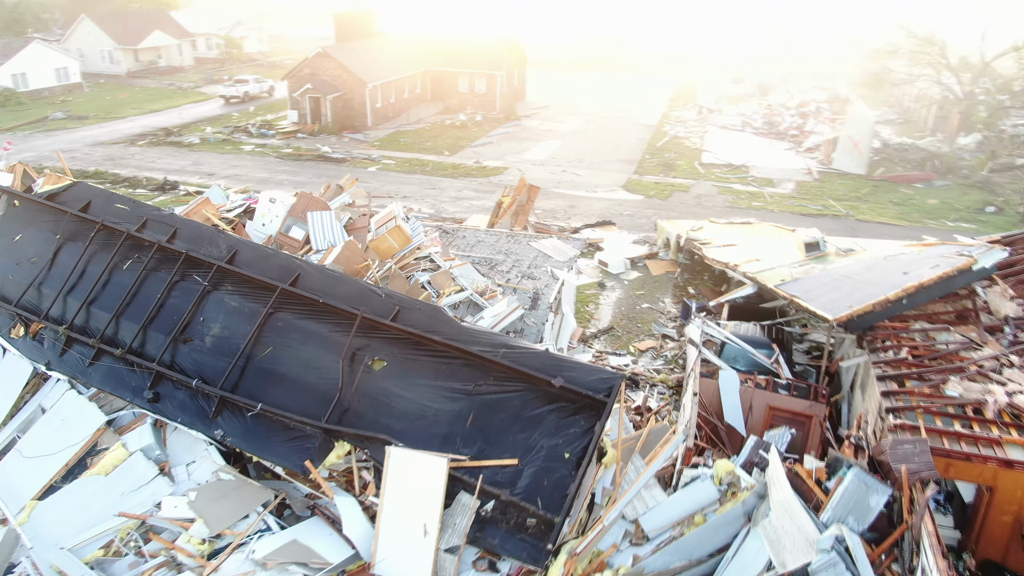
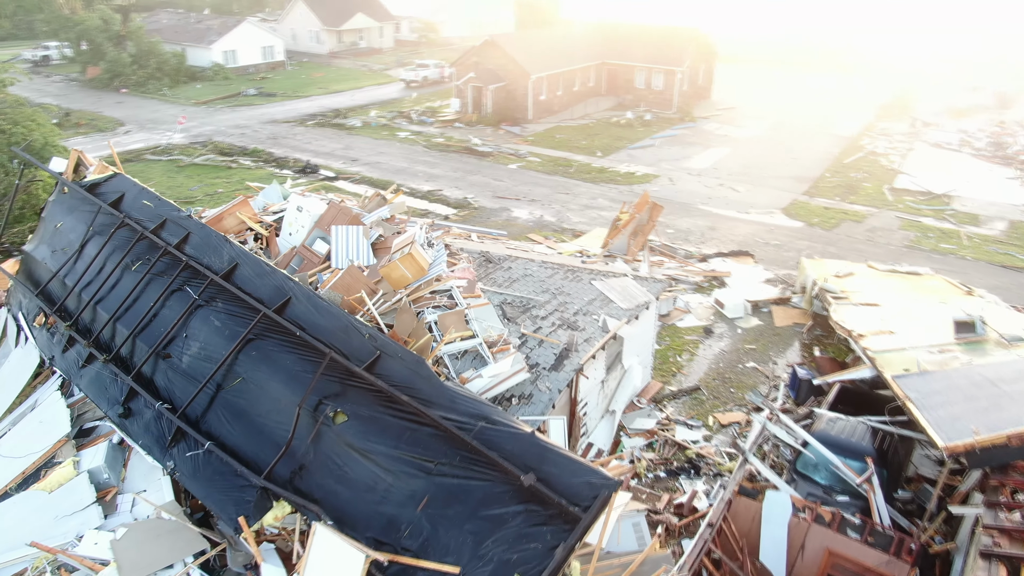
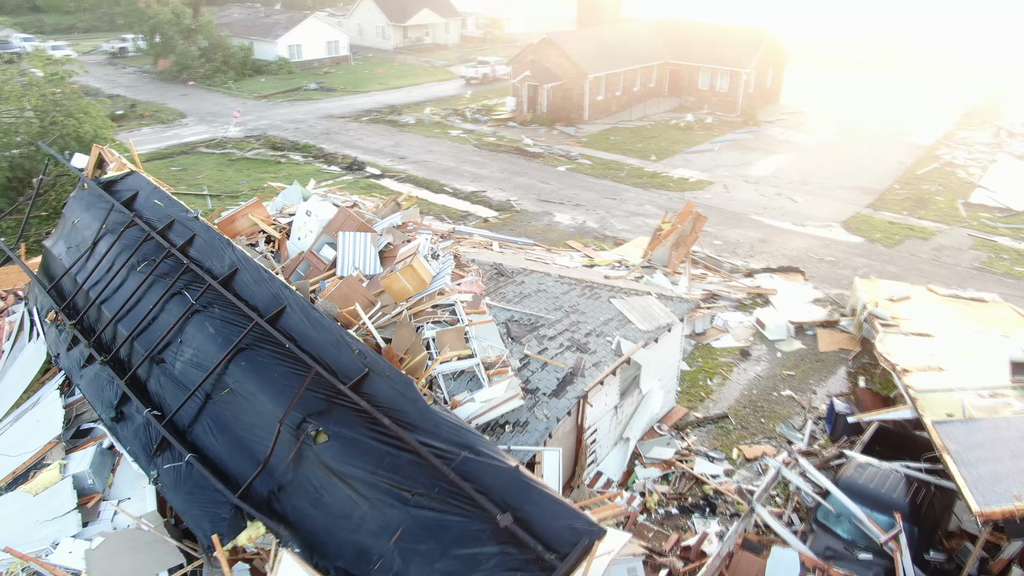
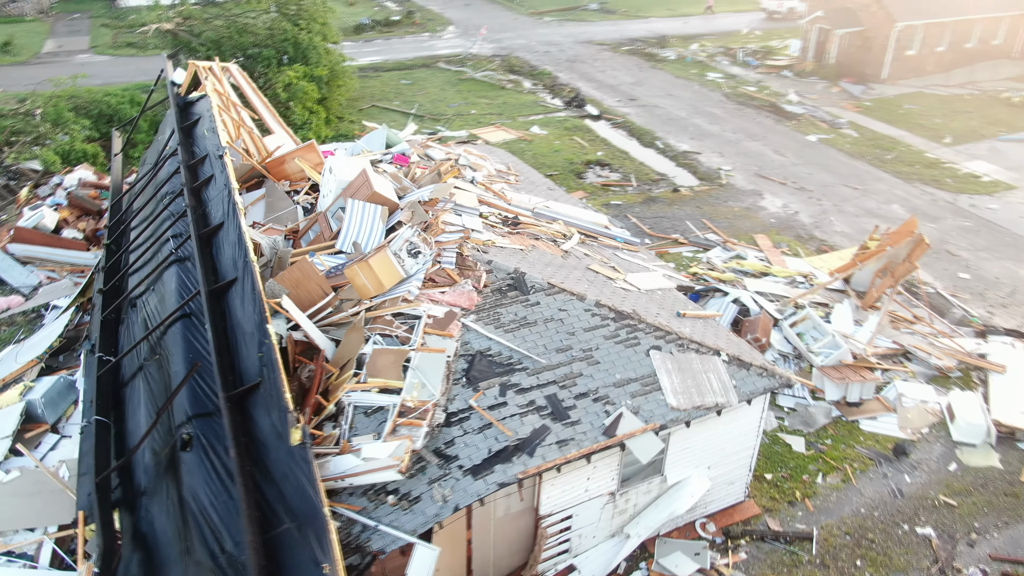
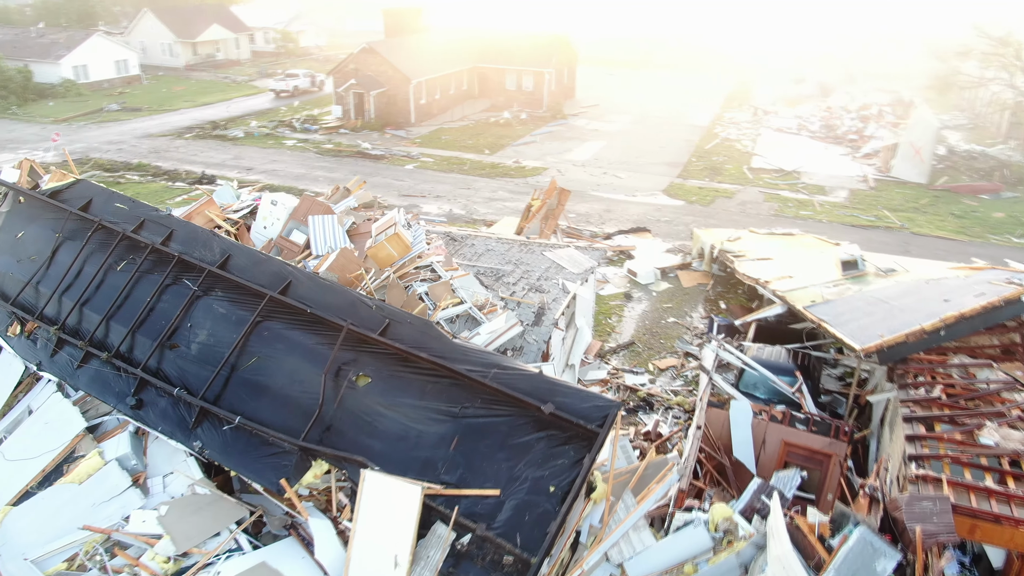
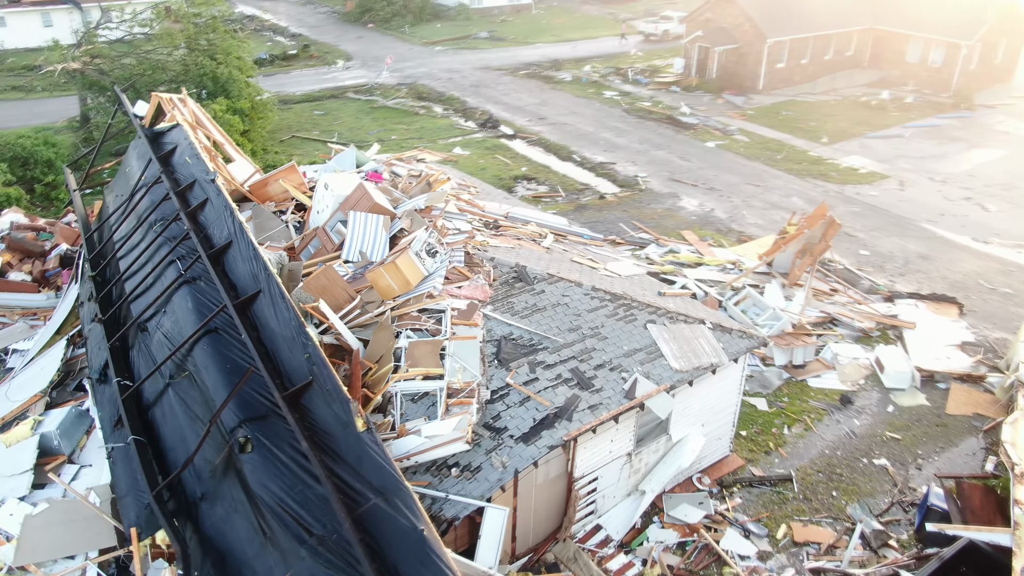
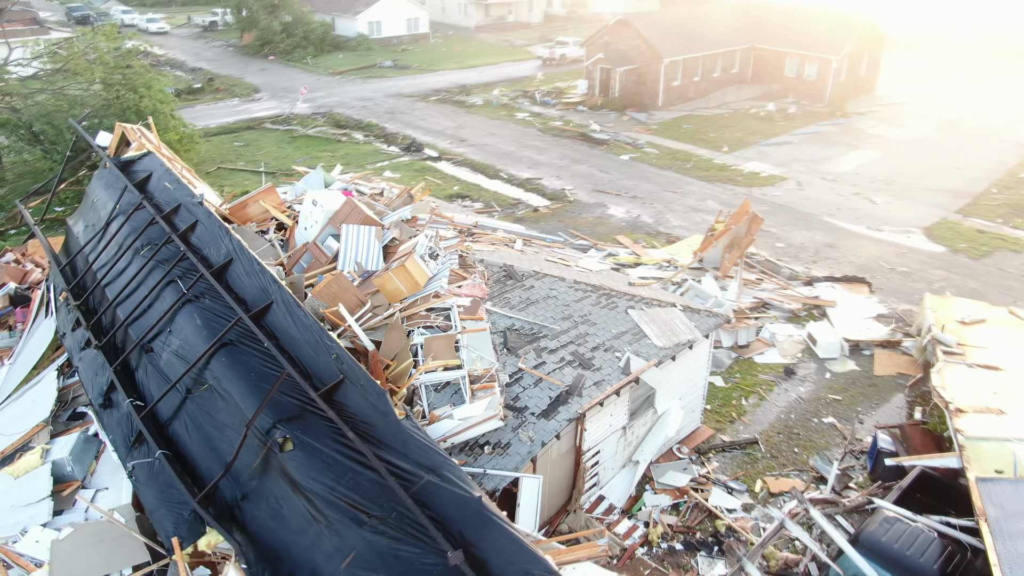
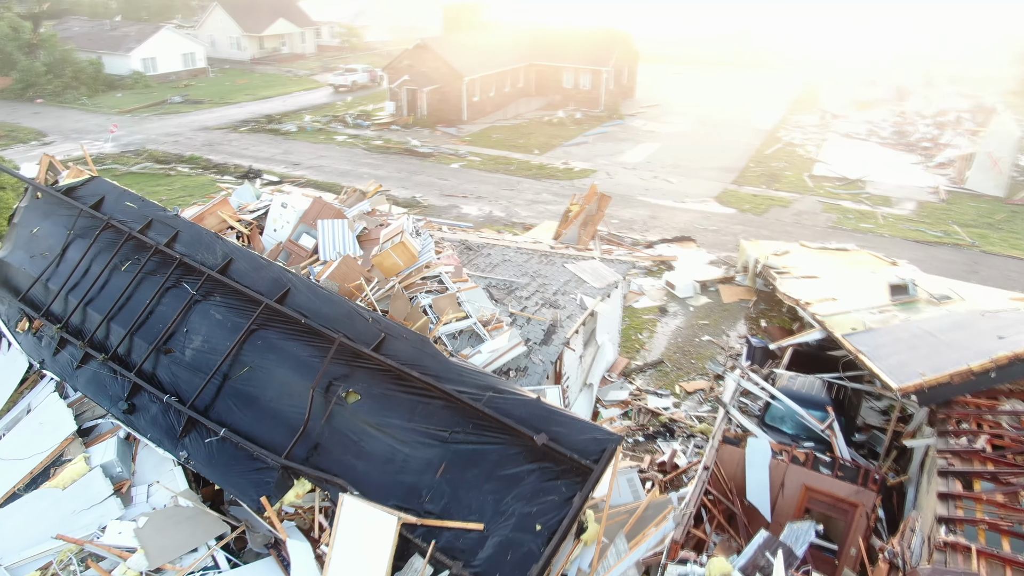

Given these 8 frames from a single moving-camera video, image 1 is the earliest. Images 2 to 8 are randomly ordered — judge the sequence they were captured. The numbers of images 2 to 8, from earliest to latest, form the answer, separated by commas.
5, 8, 2, 3, 7, 6, 4
